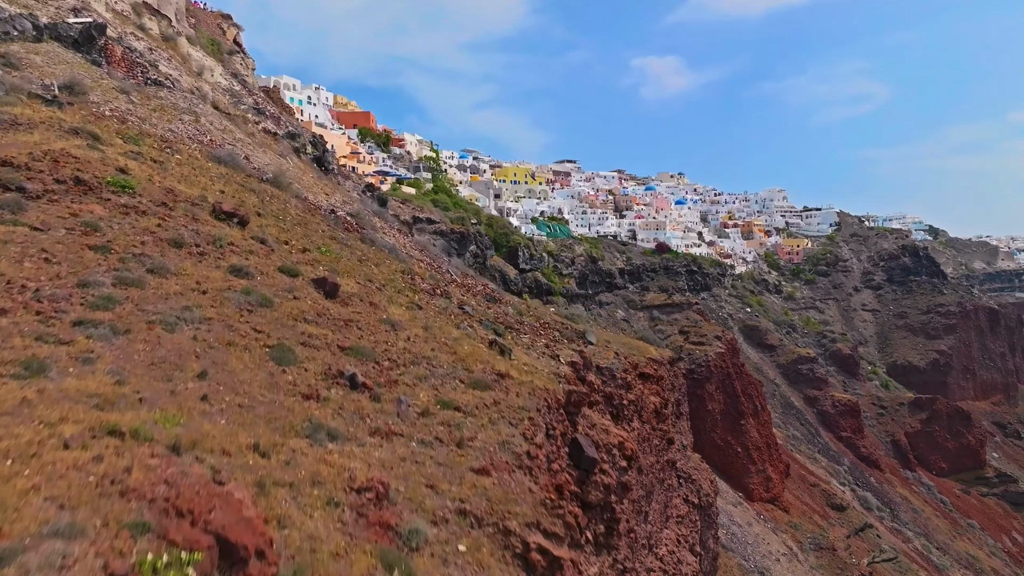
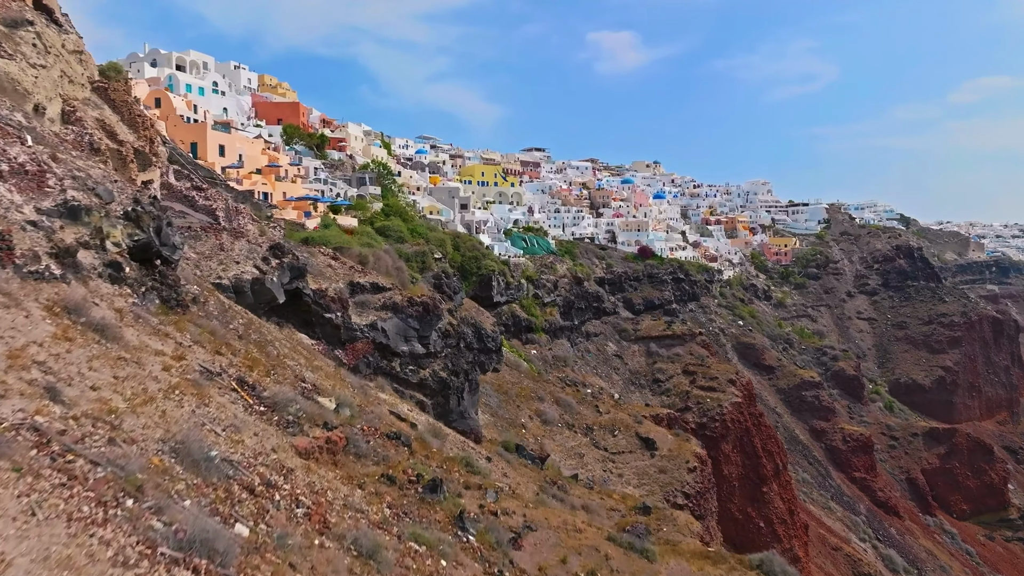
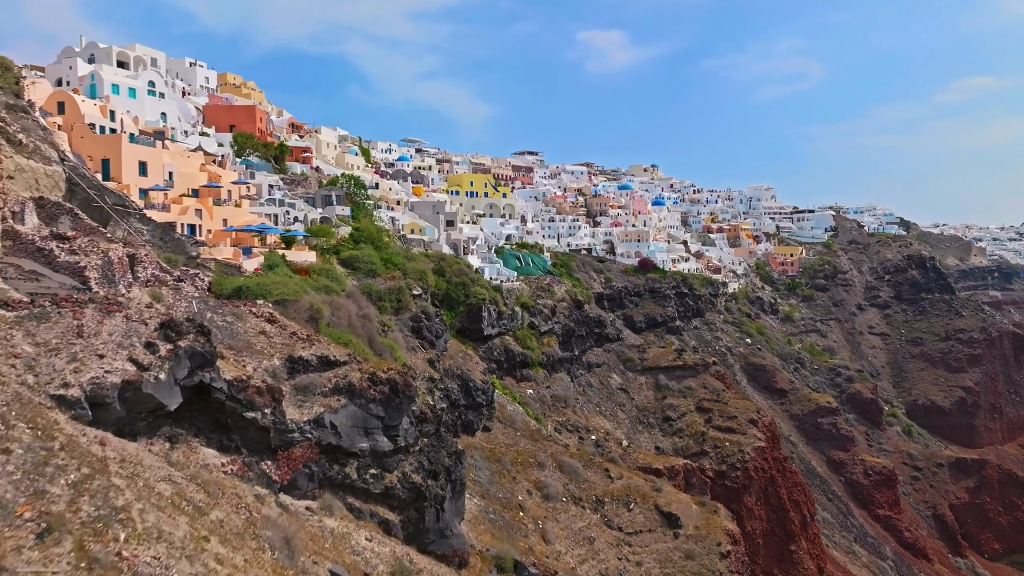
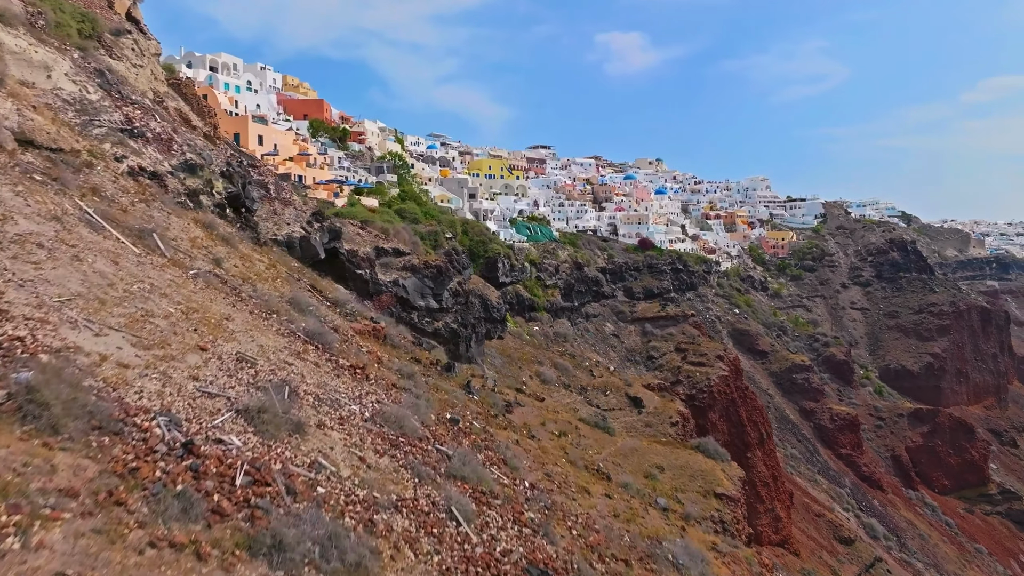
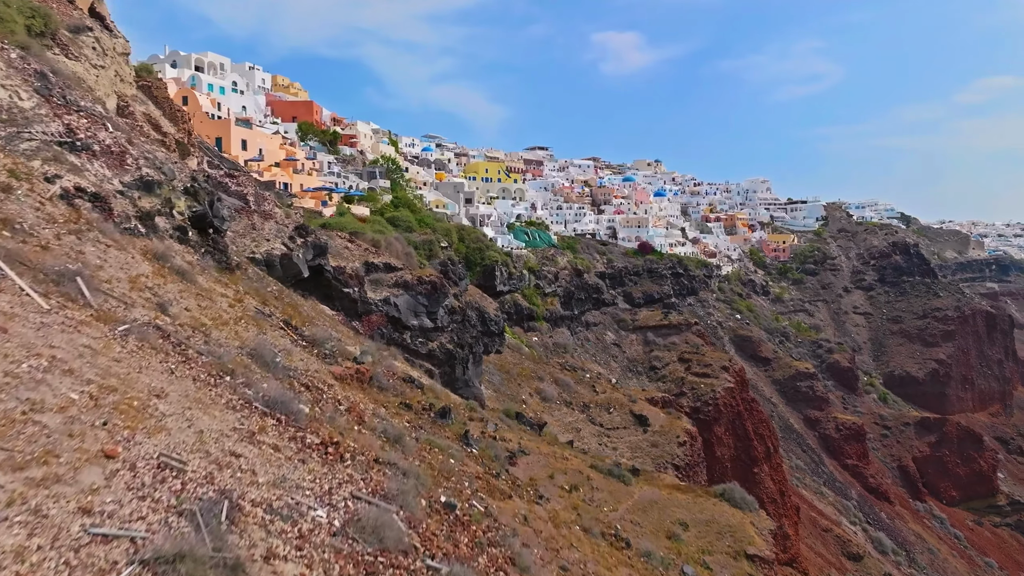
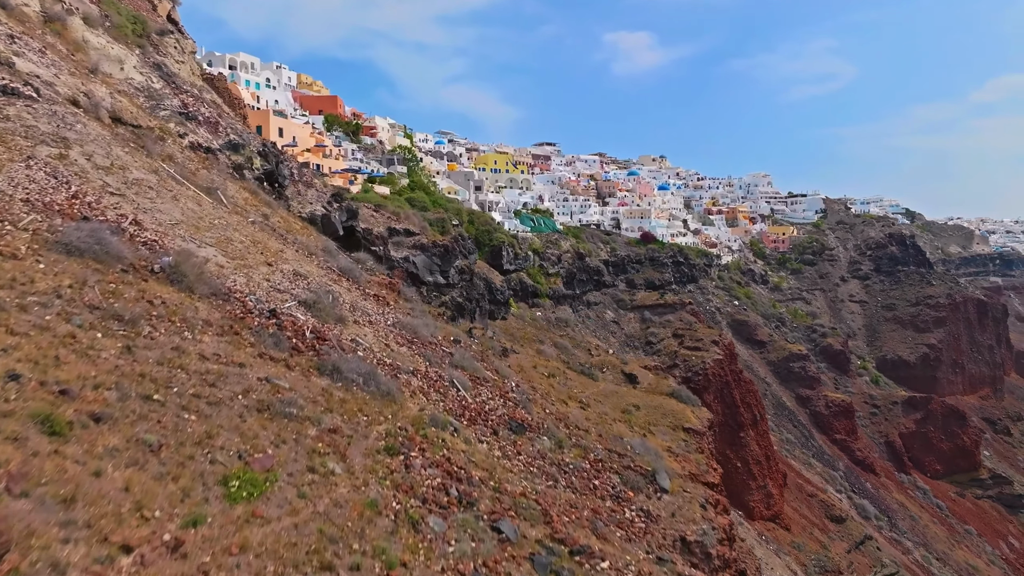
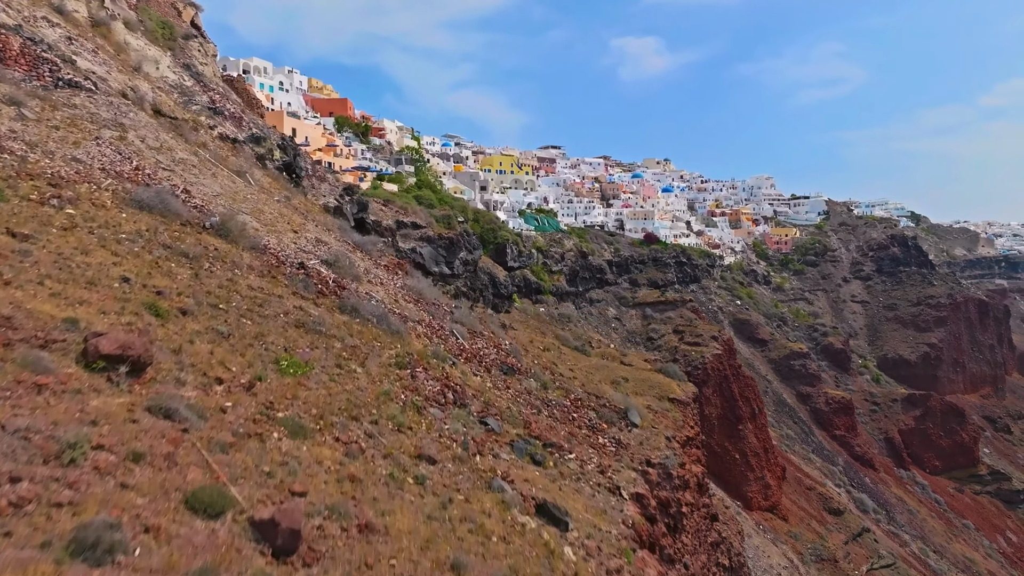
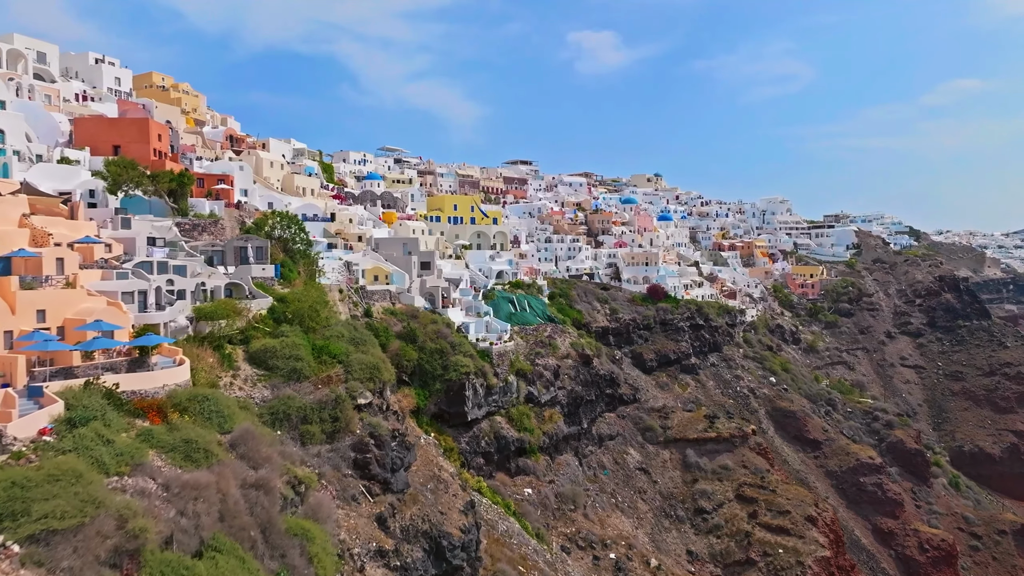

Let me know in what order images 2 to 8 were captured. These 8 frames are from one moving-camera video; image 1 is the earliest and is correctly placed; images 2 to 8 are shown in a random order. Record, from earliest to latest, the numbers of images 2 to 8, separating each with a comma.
7, 6, 4, 5, 2, 3, 8
